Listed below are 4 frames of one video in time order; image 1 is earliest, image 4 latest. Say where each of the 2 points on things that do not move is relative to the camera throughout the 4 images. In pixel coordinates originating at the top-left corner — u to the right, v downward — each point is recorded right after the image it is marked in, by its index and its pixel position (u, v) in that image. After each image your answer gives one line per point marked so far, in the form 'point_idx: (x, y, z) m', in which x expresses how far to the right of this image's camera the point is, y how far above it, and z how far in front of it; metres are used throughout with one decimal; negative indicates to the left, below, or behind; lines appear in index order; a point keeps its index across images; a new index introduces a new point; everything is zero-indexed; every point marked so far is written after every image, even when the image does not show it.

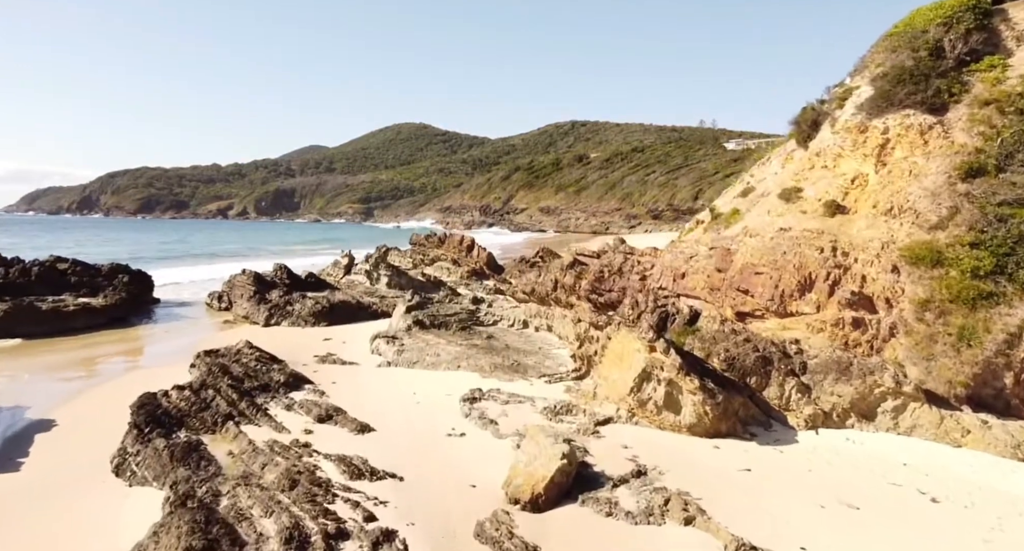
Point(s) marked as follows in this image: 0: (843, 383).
0: (+2.8, -0.9, +5.8) m
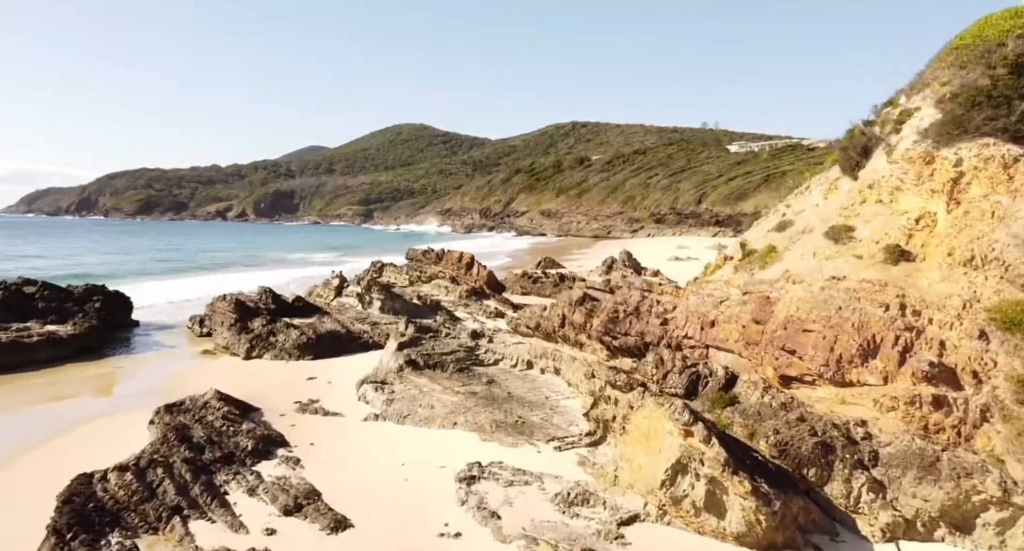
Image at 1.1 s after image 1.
0: (+2.8, -1.4, +4.7) m
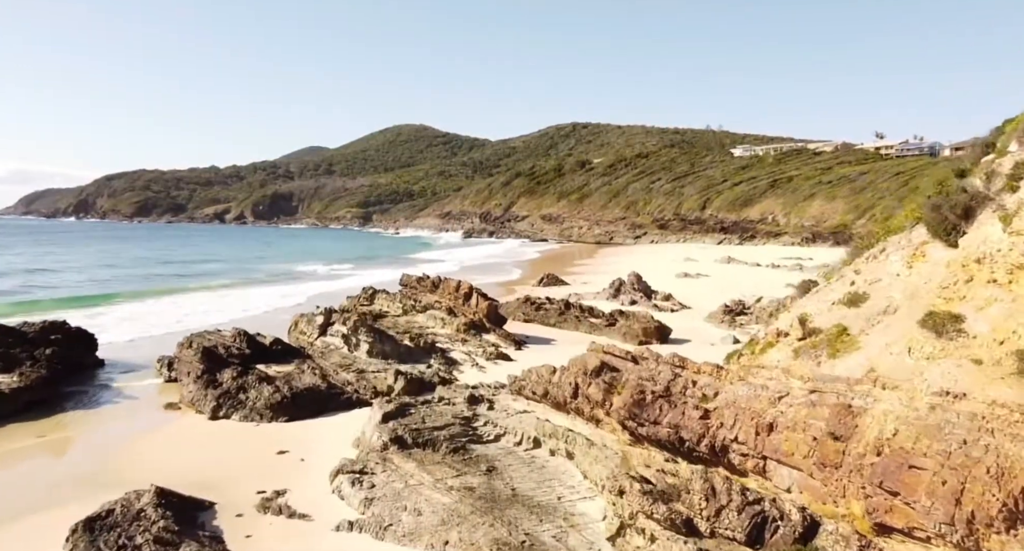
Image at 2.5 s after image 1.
0: (+2.8, -2.2, +3.2) m
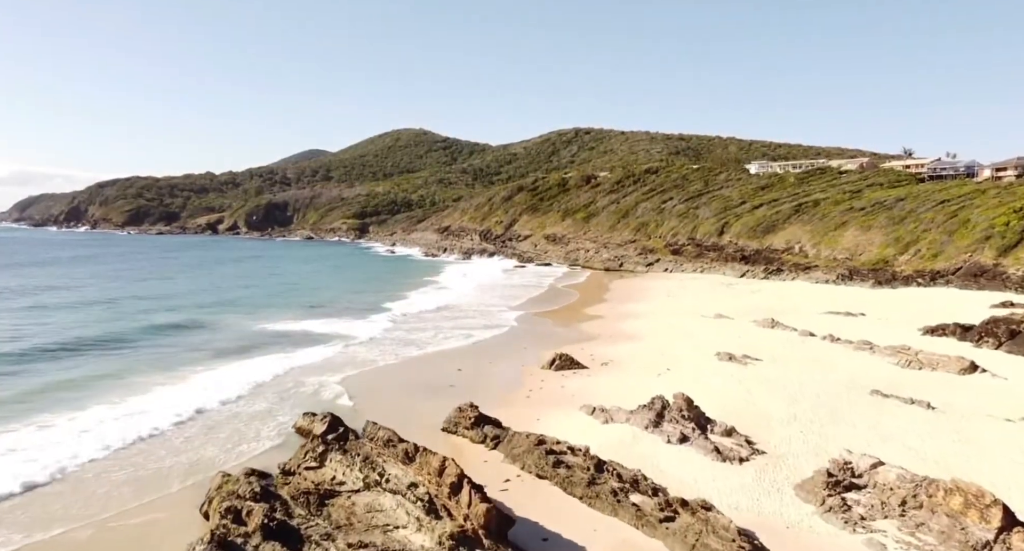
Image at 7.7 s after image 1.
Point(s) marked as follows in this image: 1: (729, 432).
0: (+3.0, -5.1, -2.9) m
1: (+5.2, -3.7, +16.8) m
